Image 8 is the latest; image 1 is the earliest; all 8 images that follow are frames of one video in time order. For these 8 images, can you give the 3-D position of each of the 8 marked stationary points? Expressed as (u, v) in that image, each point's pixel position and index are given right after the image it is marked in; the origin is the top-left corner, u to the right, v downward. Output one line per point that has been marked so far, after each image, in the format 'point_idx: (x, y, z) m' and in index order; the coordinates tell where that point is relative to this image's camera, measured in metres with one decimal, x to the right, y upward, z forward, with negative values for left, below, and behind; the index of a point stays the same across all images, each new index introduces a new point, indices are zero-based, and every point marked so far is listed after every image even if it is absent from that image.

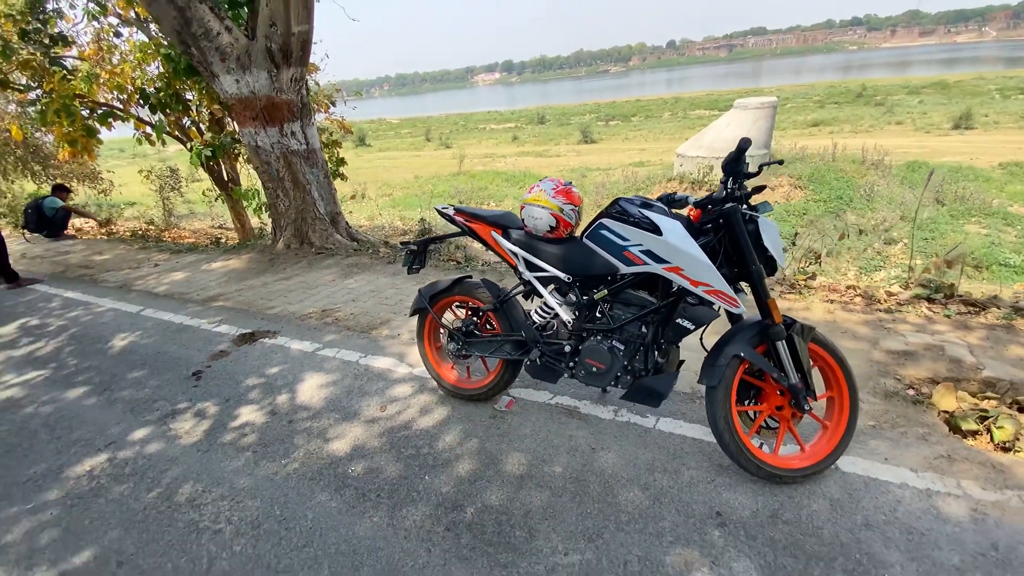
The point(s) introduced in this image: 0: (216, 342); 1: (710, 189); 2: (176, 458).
0: (-3.0, -0.5, +4.8) m
1: (+5.8, +2.8, +13.2) m
2: (-2.2, -1.1, +3.2) m
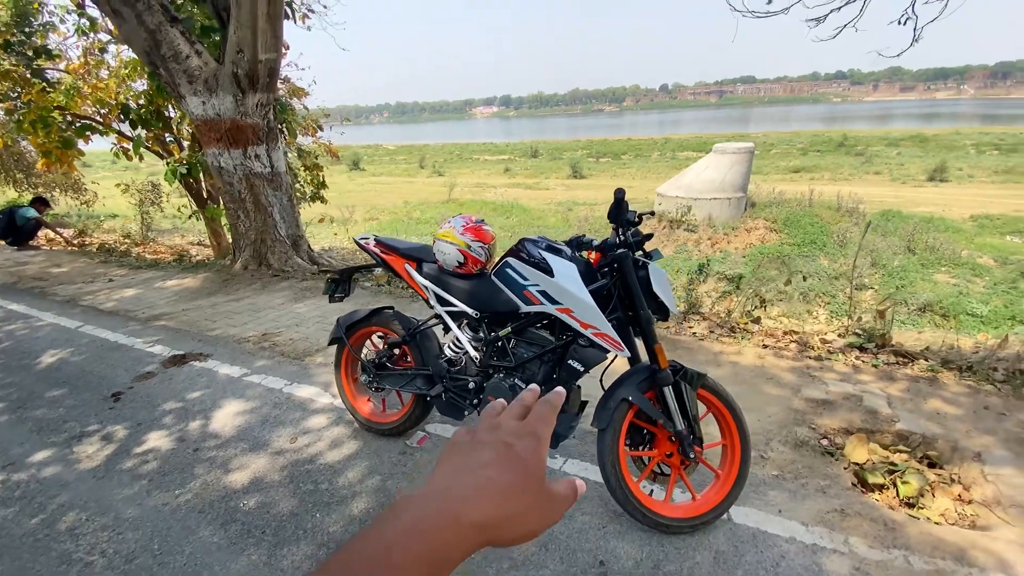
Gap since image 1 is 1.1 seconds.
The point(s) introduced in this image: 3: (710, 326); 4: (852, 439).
0: (-3.6, -0.7, +4.7) m
1: (+5.2, +1.7, +13.5) m
2: (-2.9, -1.3, +3.1) m
3: (+2.2, -0.4, +5.3) m
4: (+2.3, -1.0, +3.2) m
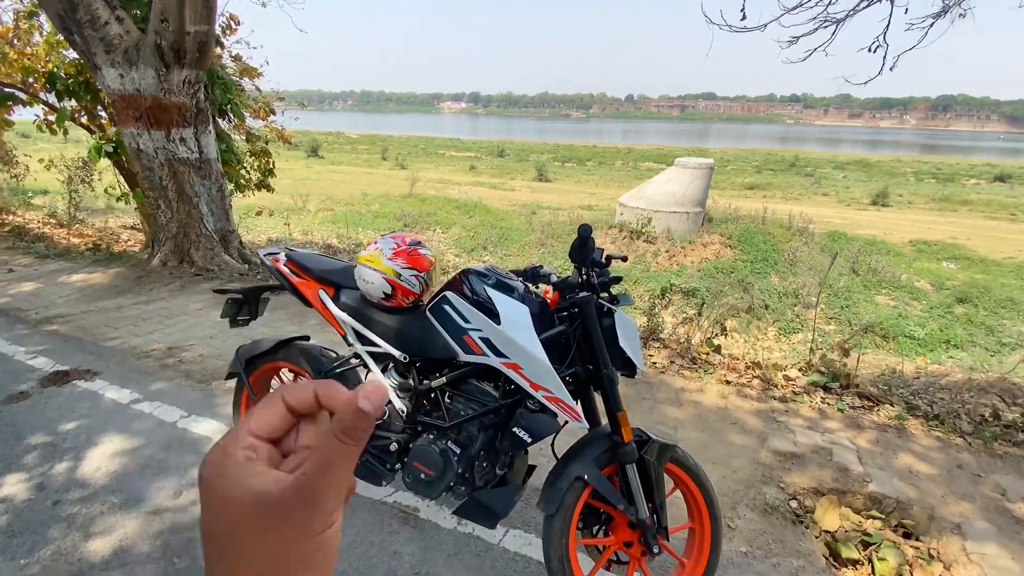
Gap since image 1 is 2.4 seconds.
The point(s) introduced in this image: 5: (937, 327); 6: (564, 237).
0: (-4.1, -0.8, +3.9) m
1: (+4.0, +1.3, +13.4) m
2: (-3.2, -1.3, +2.3) m
3: (+1.6, -0.7, +4.9) m
4: (+1.9, -1.3, +2.9) m
5: (+8.0, -0.8, +8.9) m
6: (+1.8, +1.4, +13.7) m
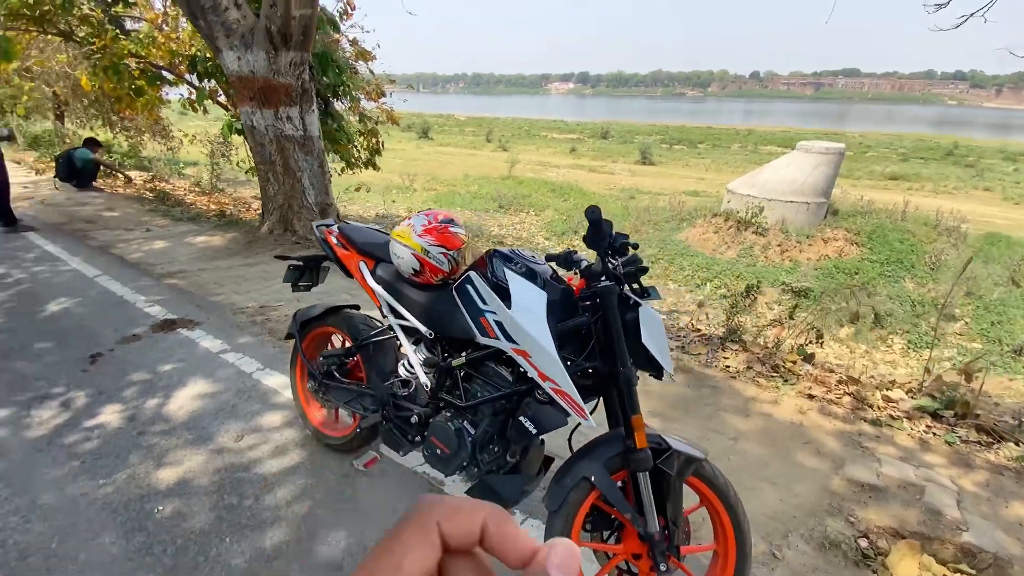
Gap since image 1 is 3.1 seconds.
0: (-3.6, -0.3, +4.5) m
1: (+6.4, +1.4, +12.2) m
2: (-3.1, -1.0, +2.9) m
3: (+2.2, -0.7, +4.5) m
4: (+2.0, -1.4, +2.5) m
5: (+9.2, -1.1, +7.1) m
6: (+4.2, +1.7, +13.0) m
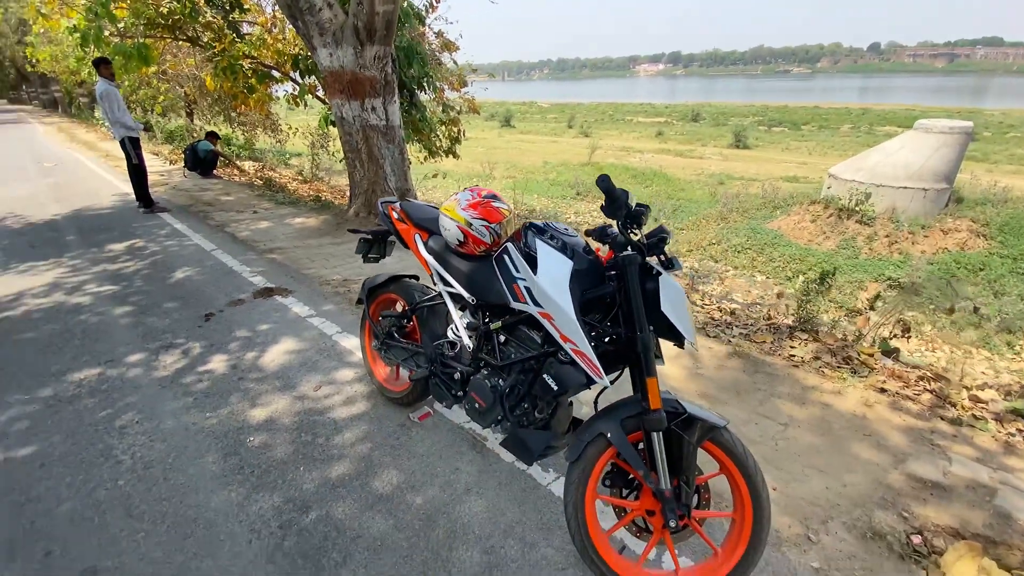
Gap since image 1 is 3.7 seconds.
0: (-3.0, 0.0, +5.3) m
1: (+8.1, +1.6, +11.1) m
2: (-2.8, -0.7, +3.6) m
3: (+2.7, -0.6, +4.3) m
4: (+2.2, -1.3, +2.4) m
5: (+10.0, -1.2, +5.7) m
6: (+6.2, +1.9, +12.2) m
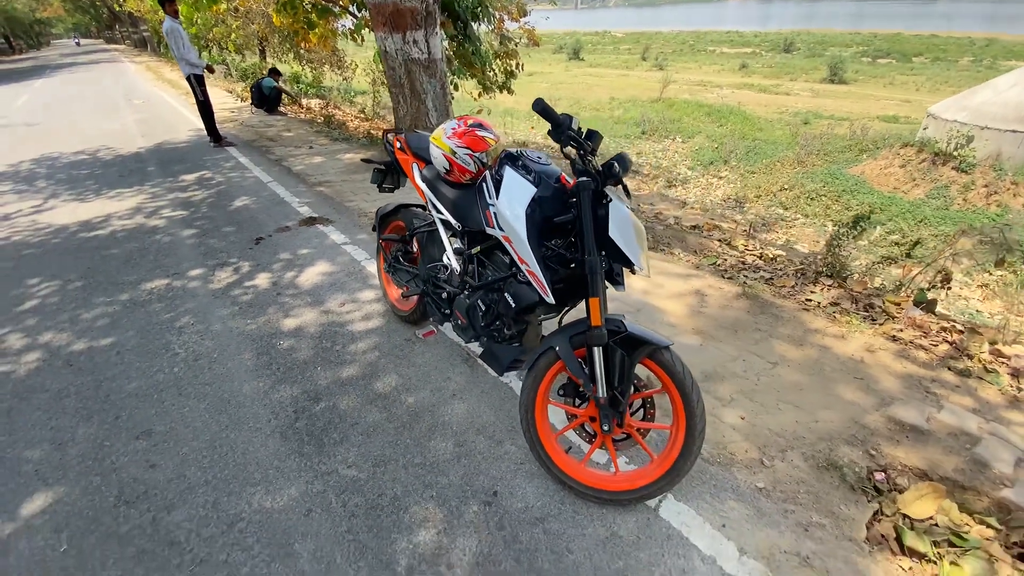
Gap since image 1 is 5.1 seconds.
0: (-2.7, +0.8, +5.8) m
1: (+9.1, +2.6, +9.9) m
2: (-2.8, -0.1, +4.2) m
3: (+2.8, -0.1, +4.1) m
4: (+2.0, -1.0, +2.4) m
5: (+10.2, -0.9, +4.7) m
6: (+7.3, +3.1, +11.2) m
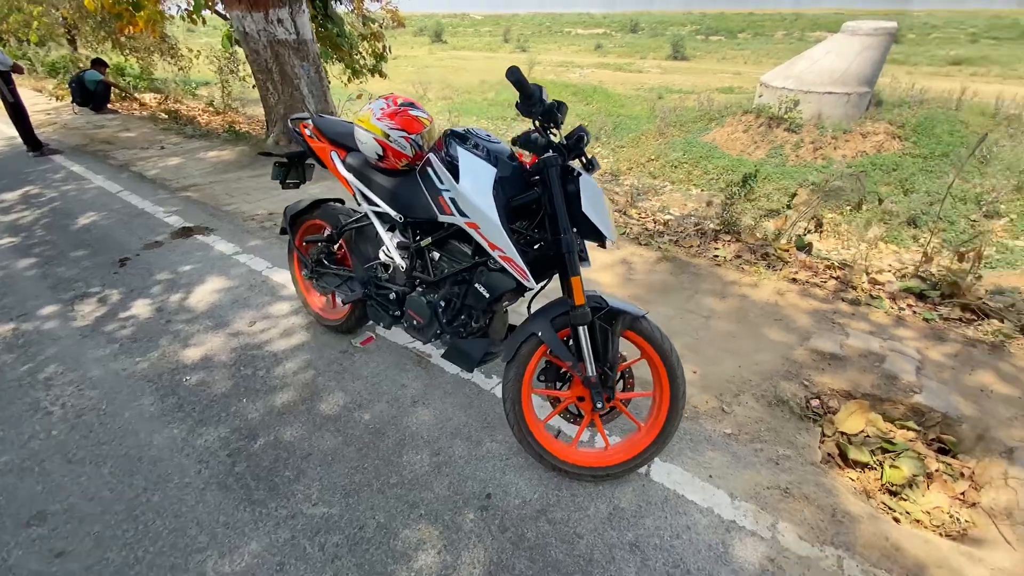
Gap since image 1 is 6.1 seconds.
0: (-3.6, +0.6, +4.9) m
1: (+6.6, +3.9, +11.5) m
2: (-3.2, -0.4, +3.4) m
3: (+2.2, +0.4, +4.5) m
4: (+1.9, -0.7, +2.7) m
5: (+9.2, +0.6, +6.8) m
6: (+4.5, +4.2, +12.3) m
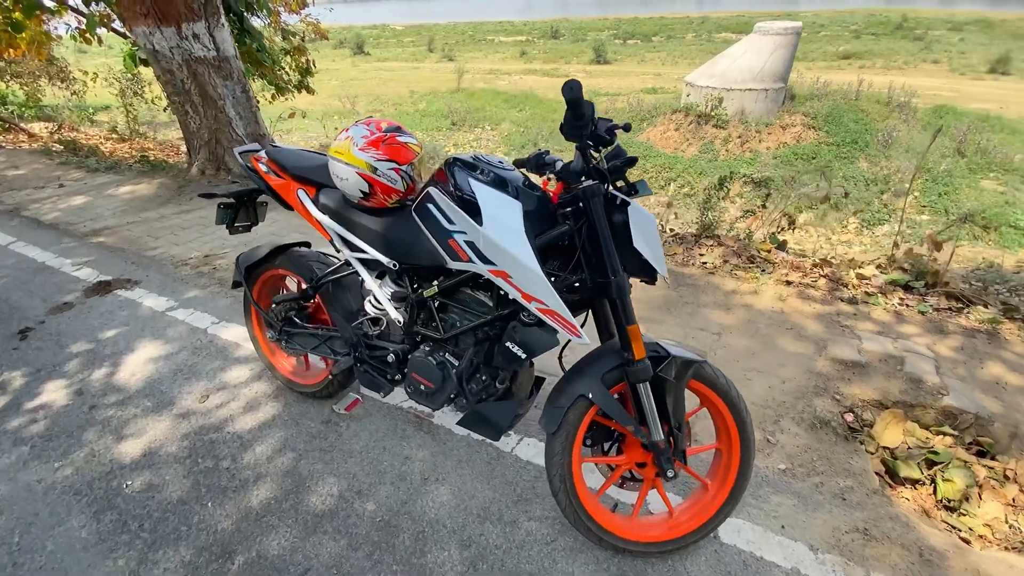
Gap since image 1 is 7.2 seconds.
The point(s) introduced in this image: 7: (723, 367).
0: (-3.8, 0.0, +4.1) m
1: (+5.3, +4.1, +11.9) m
2: (-3.2, -0.9, +2.6) m
3: (+2.0, +0.3, +4.4) m
4: (+2.0, -0.7, +2.6) m
5: (+8.7, +1.1, +7.5) m
6: (+3.1, +4.2, +12.5) m
7: (+1.3, -0.5, +3.0) m
